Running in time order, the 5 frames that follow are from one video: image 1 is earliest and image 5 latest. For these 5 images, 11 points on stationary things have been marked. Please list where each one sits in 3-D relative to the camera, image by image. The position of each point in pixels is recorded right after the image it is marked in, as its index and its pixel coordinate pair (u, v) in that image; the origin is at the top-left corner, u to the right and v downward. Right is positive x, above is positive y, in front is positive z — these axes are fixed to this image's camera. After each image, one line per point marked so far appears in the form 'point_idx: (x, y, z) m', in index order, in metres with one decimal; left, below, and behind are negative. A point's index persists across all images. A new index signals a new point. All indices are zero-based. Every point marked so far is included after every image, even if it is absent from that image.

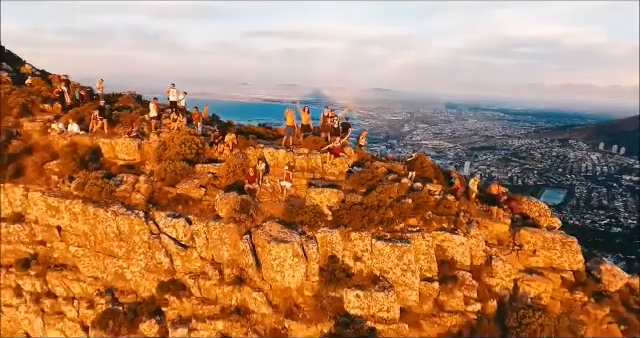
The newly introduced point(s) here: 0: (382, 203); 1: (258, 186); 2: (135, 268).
0: (+1.0, -0.5, +8.4) m
1: (-1.1, -0.3, +8.8) m
2: (-3.1, -1.7, +8.4) m
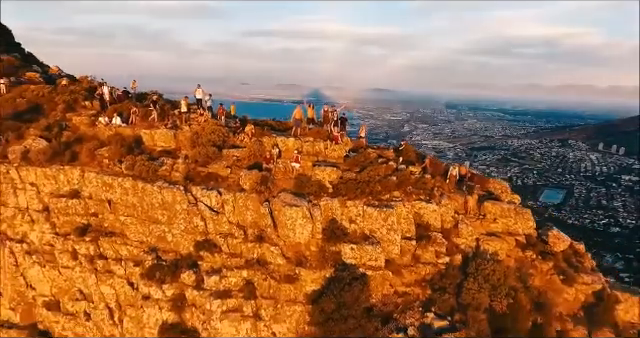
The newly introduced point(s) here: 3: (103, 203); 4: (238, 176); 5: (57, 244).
0: (+1.1, -0.2, +10.5) m
1: (-1.0, +0.1, +11.0) m
2: (-3.1, -1.3, +10.6) m
3: (-5.2, -0.8, +11.9) m
4: (-1.8, -0.1, +10.8) m
5: (-6.5, -1.8, +12.3) m
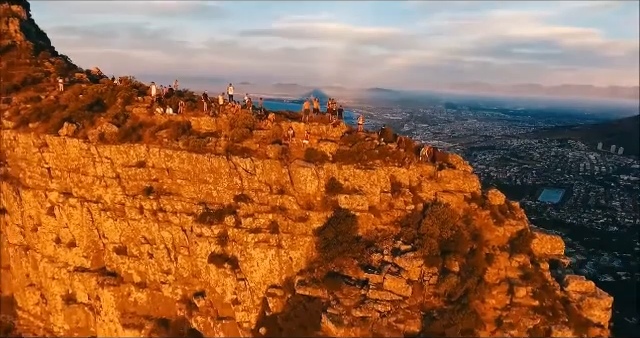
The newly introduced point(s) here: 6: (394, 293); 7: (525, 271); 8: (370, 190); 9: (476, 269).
0: (+1.2, +0.6, +14.7) m
1: (-0.9, +0.8, +15.2) m
2: (-3.0, -0.6, +14.8) m
3: (-5.1, -0.1, +16.1) m
4: (-1.7, +0.6, +15.0) m
5: (-6.4, -1.1, +16.5) m
6: (+1.9, -3.1, +12.6) m
7: (+5.5, -2.8, +13.4) m
8: (+1.5, -0.6, +14.2) m
9: (+4.1, -2.6, +13.1) m
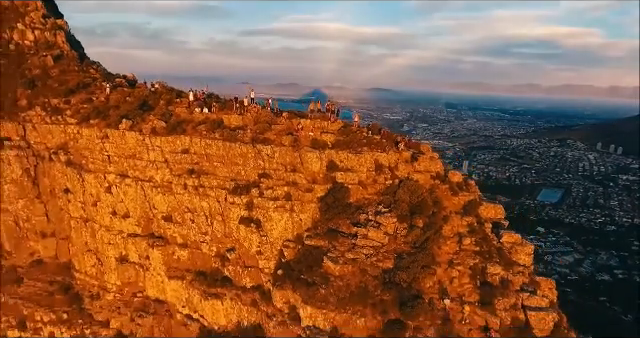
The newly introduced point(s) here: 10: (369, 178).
0: (+1.3, +1.2, +19.7) m
1: (-0.8, +1.4, +20.2) m
2: (-2.9, 0.0, +19.8) m
3: (-5.0, +0.5, +21.1) m
4: (-1.6, +1.2, +20.0) m
5: (-6.3, -0.5, +21.5) m
6: (+2.0, -2.5, +17.6) m
7: (+5.6, -2.2, +18.4) m
8: (+1.5, 0.0, +19.2) m
9: (+4.2, -2.0, +18.1) m
10: (+1.9, -0.4, +19.2) m
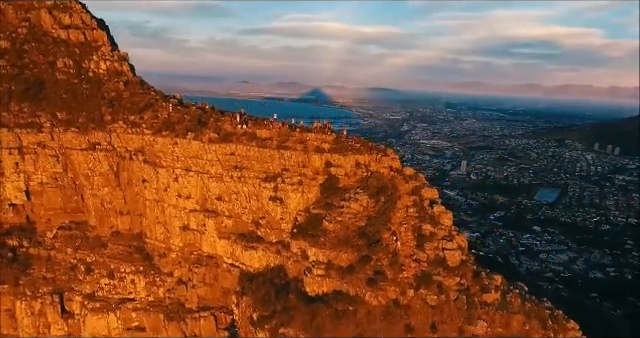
0: (+1.3, +1.4, +30.9) m
1: (-0.8, +1.6, +31.3) m
2: (-2.8, +0.3, +30.9) m
3: (-5.0, +0.8, +32.2) m
4: (-1.6, +1.4, +31.1) m
5: (-6.3, -0.3, +32.6) m
6: (+2.0, -2.3, +28.8) m
7: (+5.6, -2.0, +29.5) m
8: (+1.6, +0.2, +30.3) m
9: (+4.2, -1.9, +29.2) m
10: (+2.0, -0.2, +30.3) m
